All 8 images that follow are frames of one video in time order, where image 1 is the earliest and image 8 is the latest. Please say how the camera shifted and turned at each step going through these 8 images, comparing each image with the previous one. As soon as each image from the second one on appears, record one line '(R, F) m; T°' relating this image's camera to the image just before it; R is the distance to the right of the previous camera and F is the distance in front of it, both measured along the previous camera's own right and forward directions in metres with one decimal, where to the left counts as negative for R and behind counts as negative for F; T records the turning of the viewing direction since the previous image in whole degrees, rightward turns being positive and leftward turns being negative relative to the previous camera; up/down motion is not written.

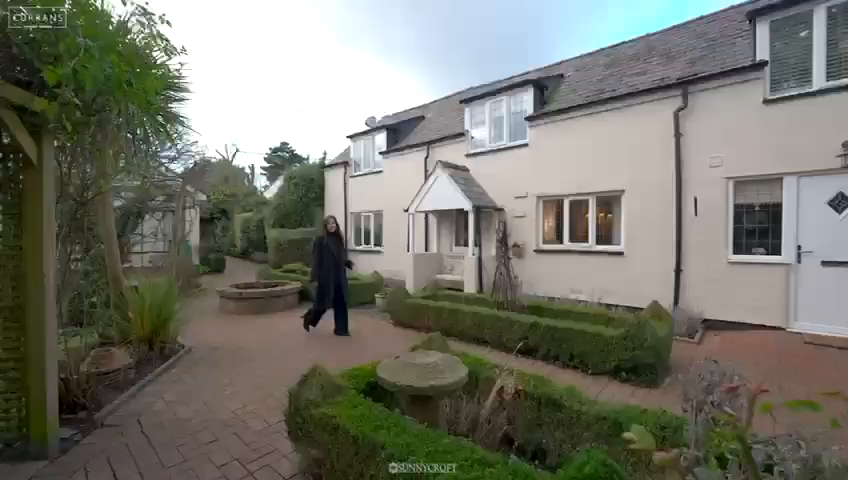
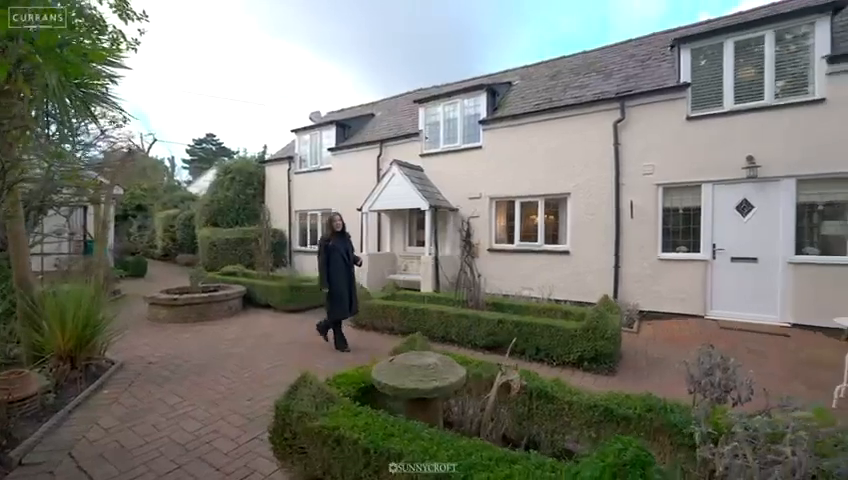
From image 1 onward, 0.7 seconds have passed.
(-0.5, +0.1) m; +10°
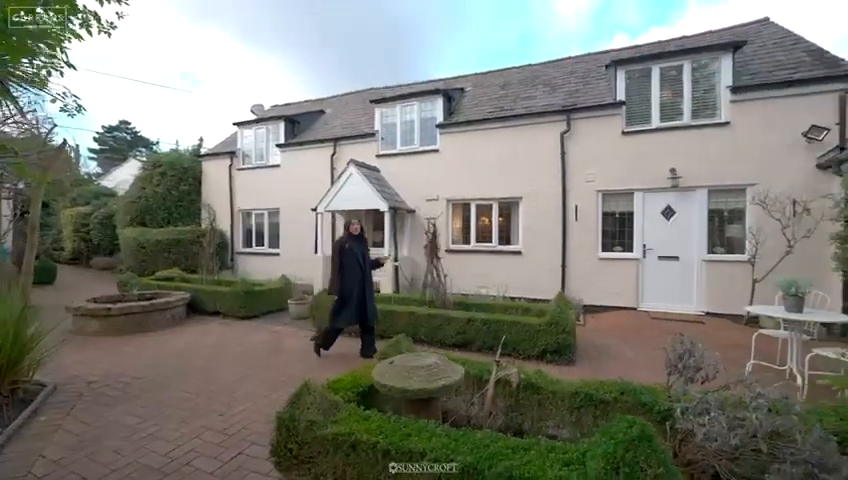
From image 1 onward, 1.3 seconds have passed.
(-0.5, 0.0) m; +10°
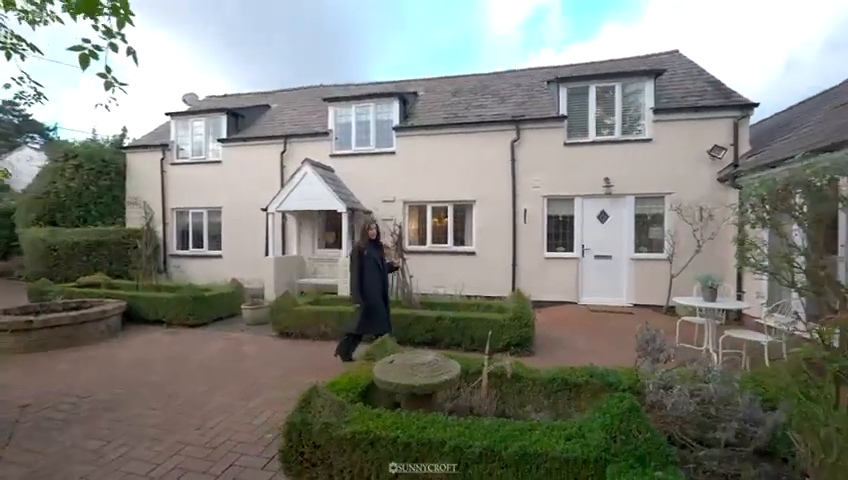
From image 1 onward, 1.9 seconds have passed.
(-0.6, -0.1) m; +10°
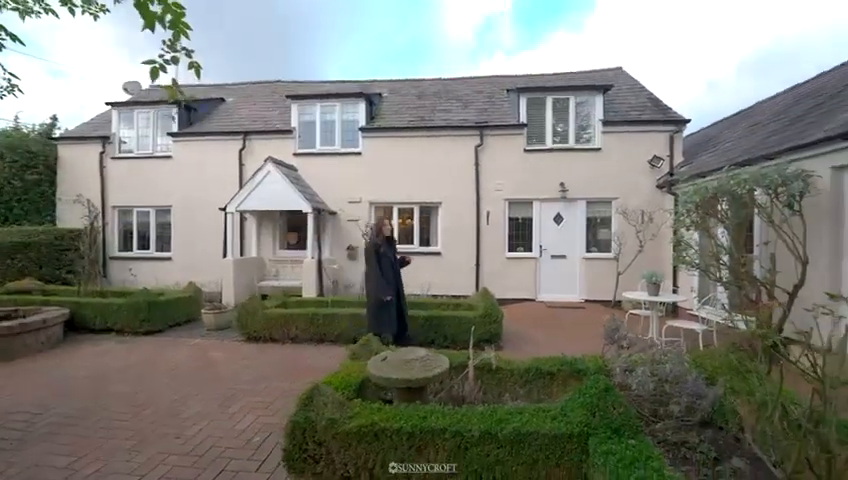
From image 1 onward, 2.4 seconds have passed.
(-0.4, -0.2) m; +7°
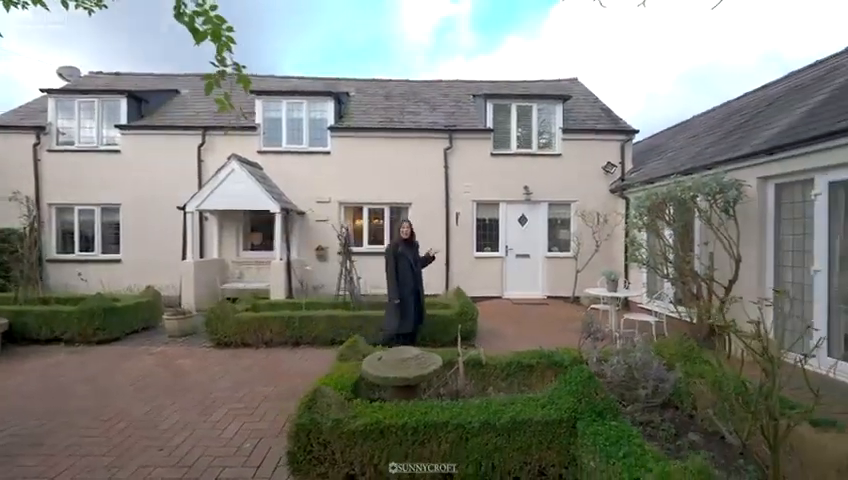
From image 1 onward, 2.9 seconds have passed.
(-0.4, -0.1) m; +7°
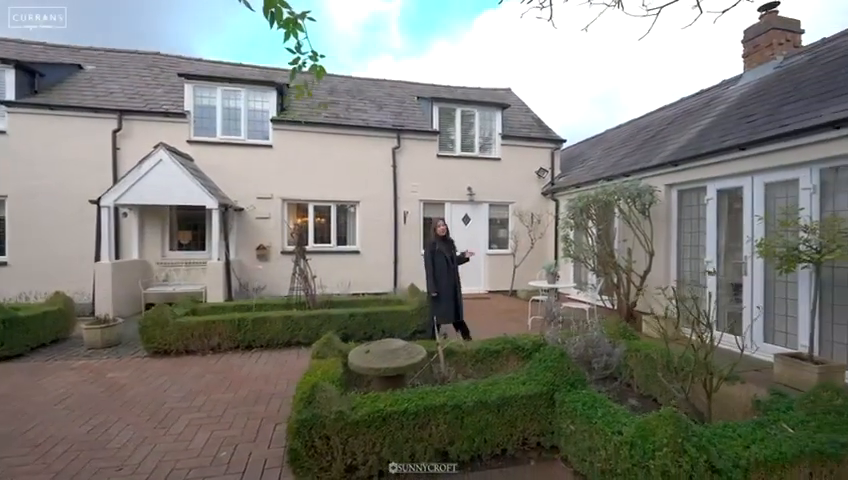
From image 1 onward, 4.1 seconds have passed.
(-0.6, -0.1) m; +11°
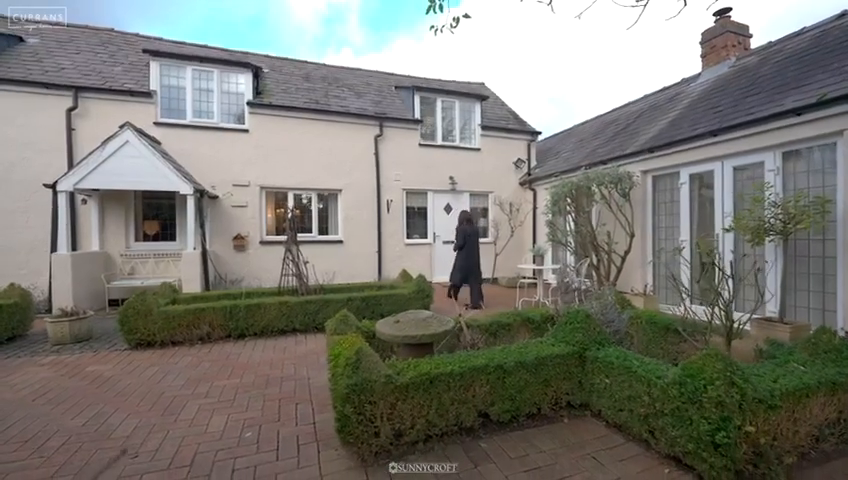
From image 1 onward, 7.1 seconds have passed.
(-0.7, +0.1) m; +6°
